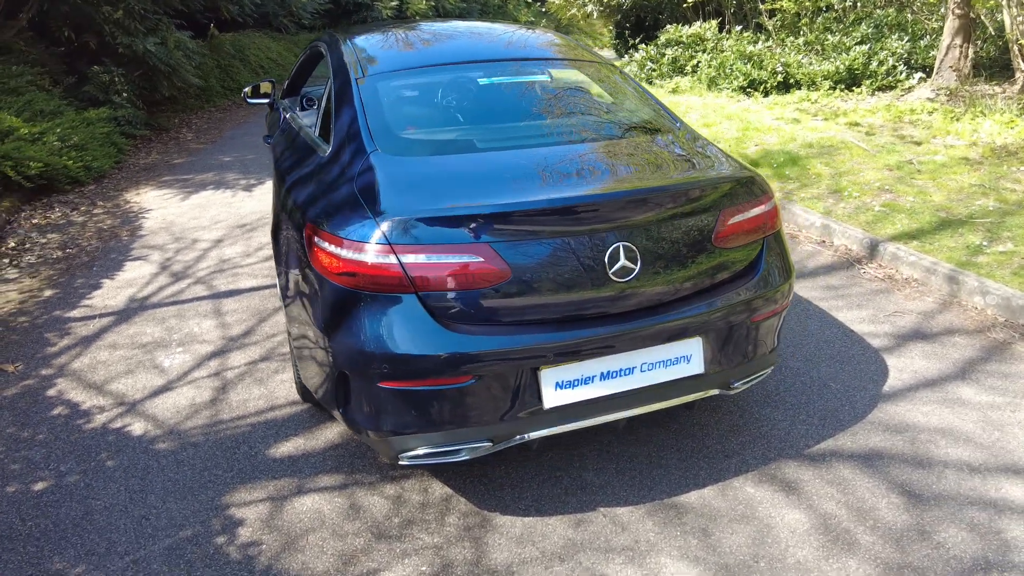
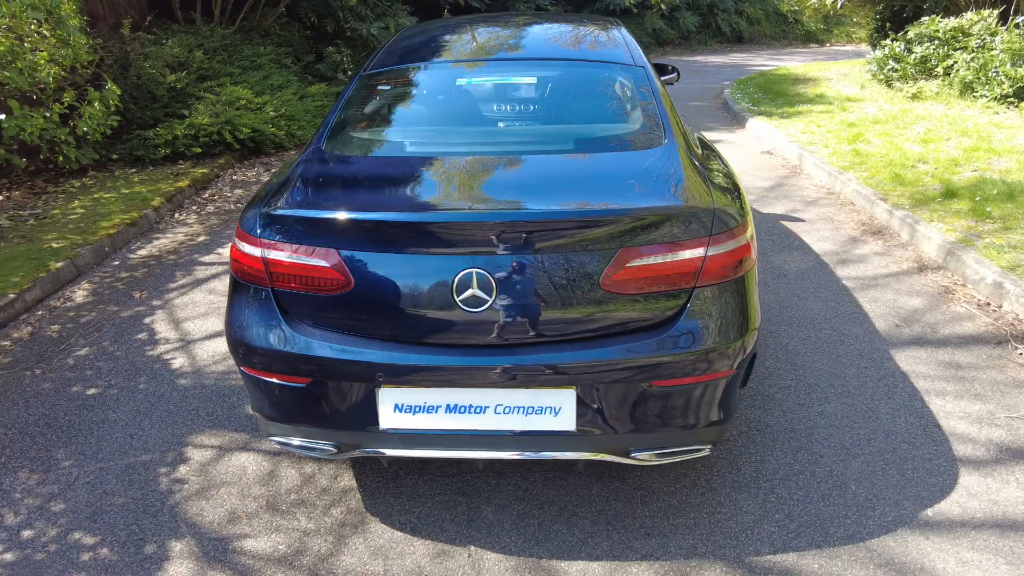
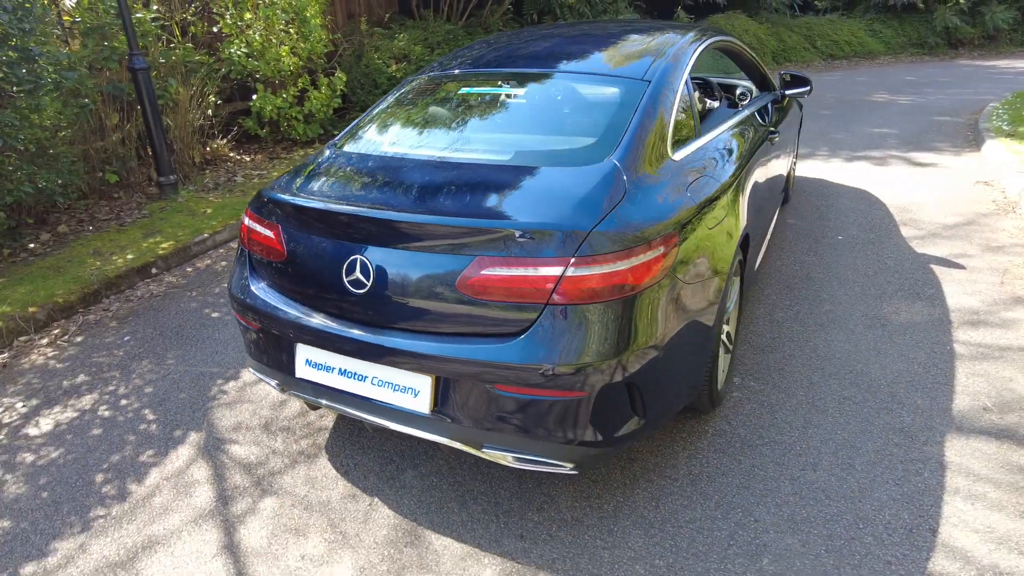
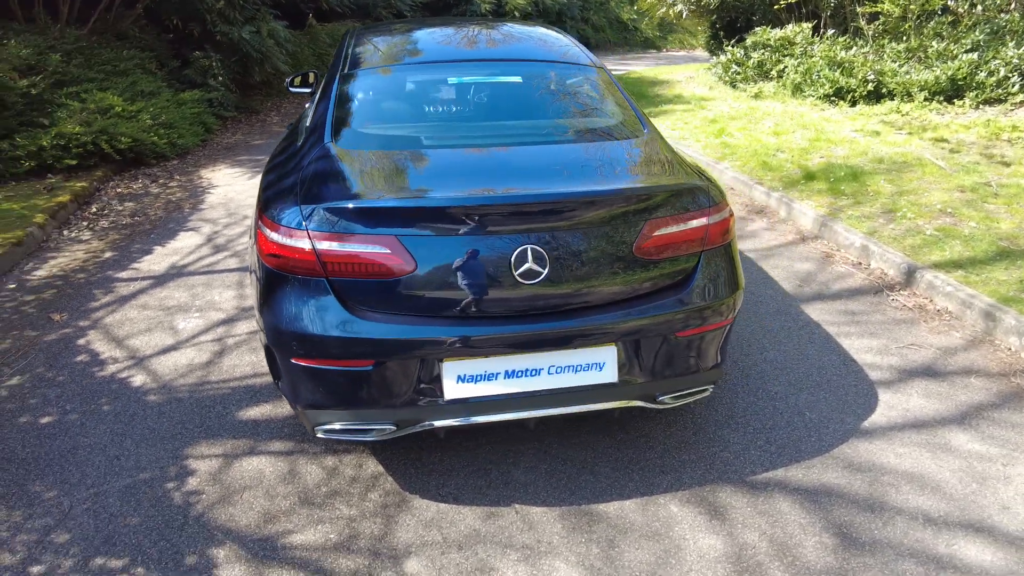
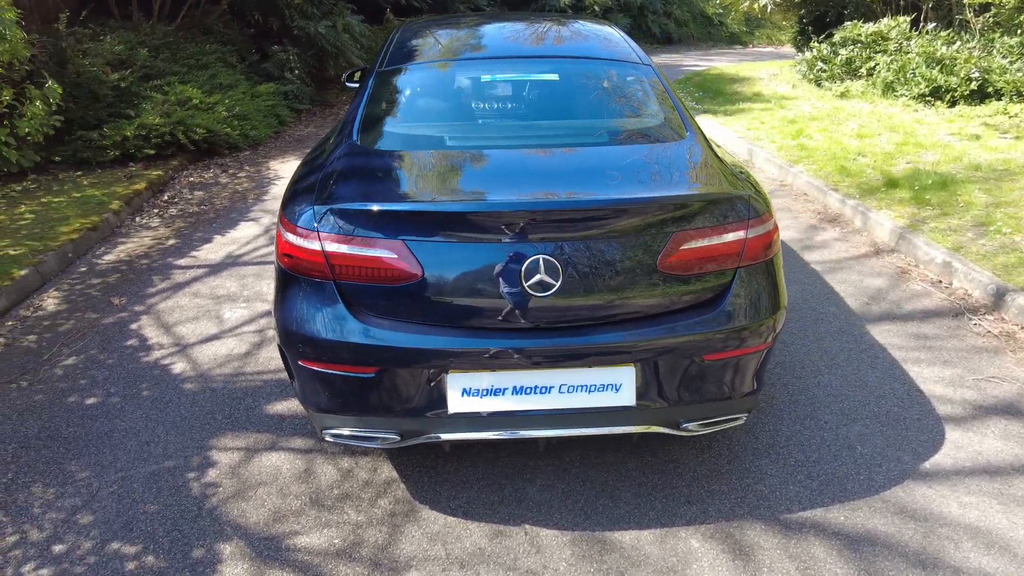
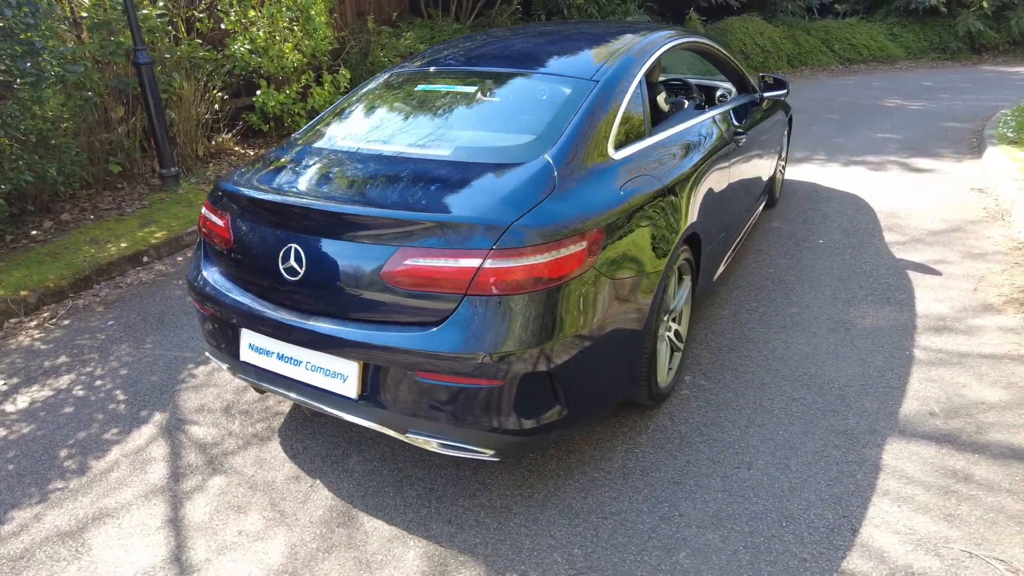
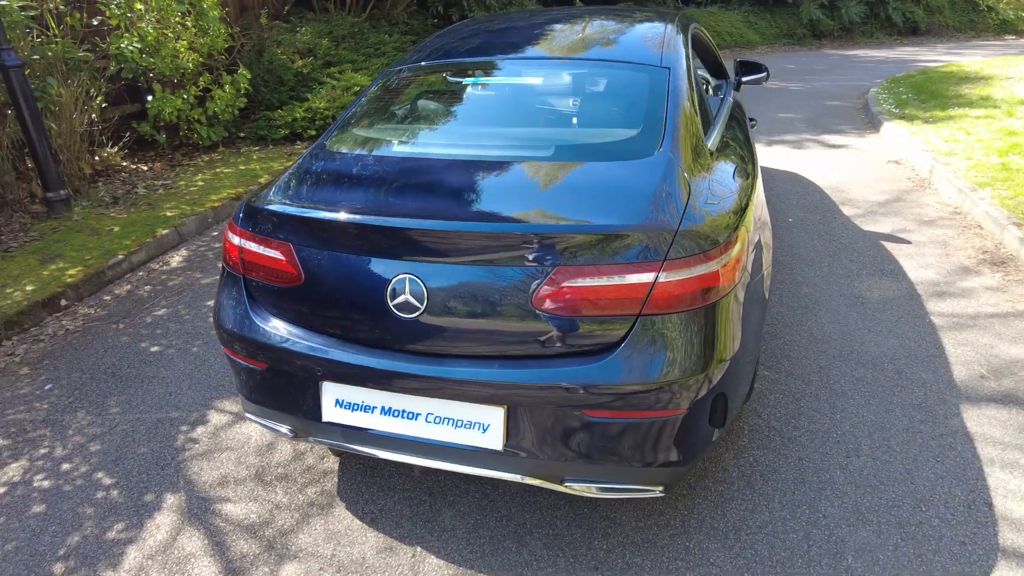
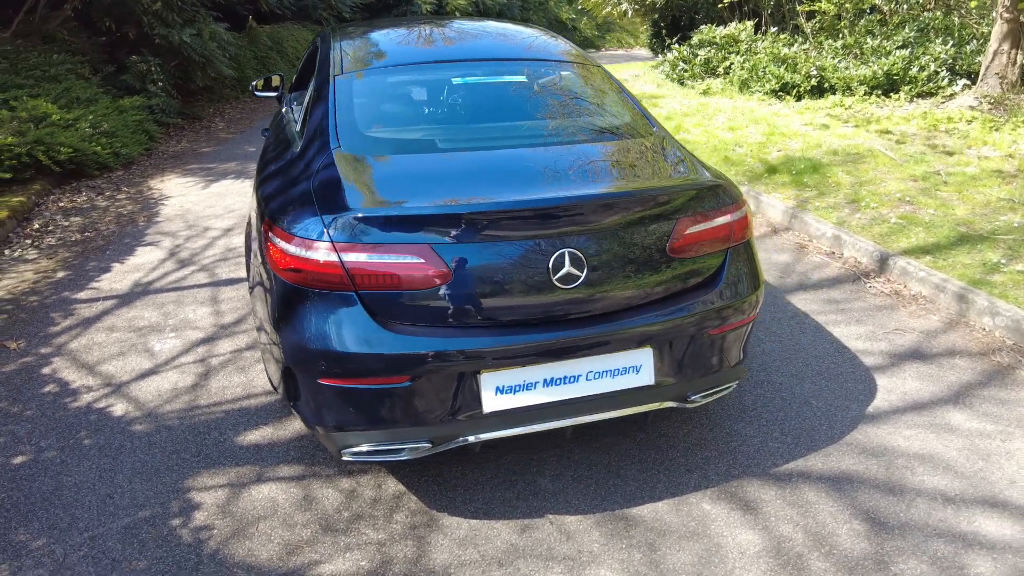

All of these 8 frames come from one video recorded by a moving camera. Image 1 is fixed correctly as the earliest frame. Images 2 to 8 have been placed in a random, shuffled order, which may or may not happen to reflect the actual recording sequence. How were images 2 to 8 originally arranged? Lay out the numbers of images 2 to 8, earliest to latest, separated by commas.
8, 4, 5, 2, 7, 3, 6
